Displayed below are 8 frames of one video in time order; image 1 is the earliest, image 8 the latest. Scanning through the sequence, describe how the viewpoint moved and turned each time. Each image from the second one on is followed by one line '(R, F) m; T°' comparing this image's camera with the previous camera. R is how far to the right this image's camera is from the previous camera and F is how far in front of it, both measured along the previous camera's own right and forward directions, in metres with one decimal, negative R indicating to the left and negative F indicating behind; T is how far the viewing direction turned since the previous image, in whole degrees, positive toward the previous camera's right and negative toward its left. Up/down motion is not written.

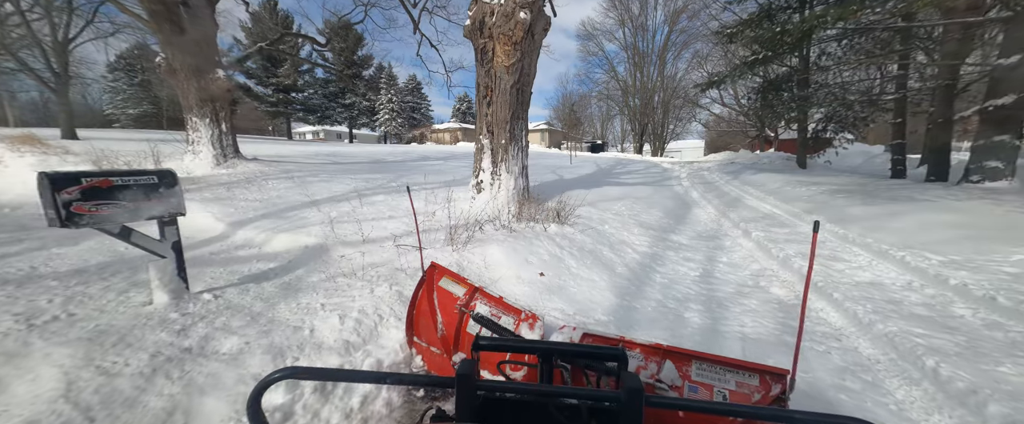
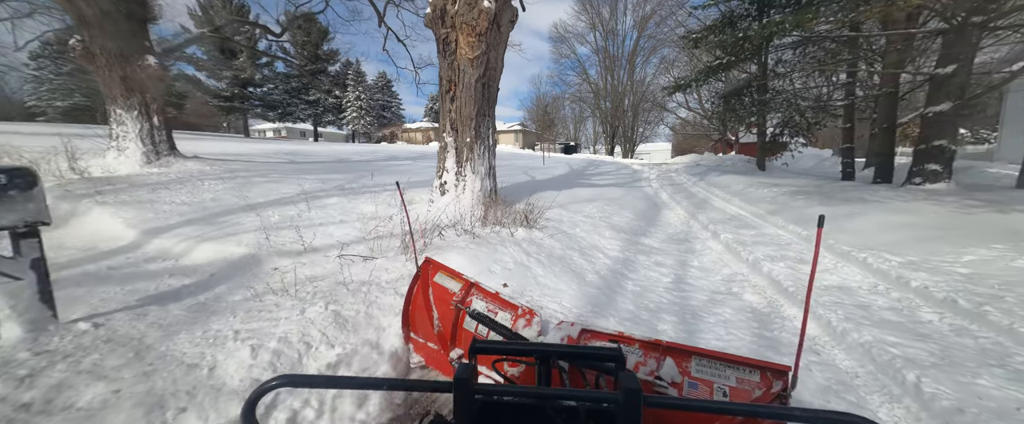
(+0.1, +0.3) m; +4°
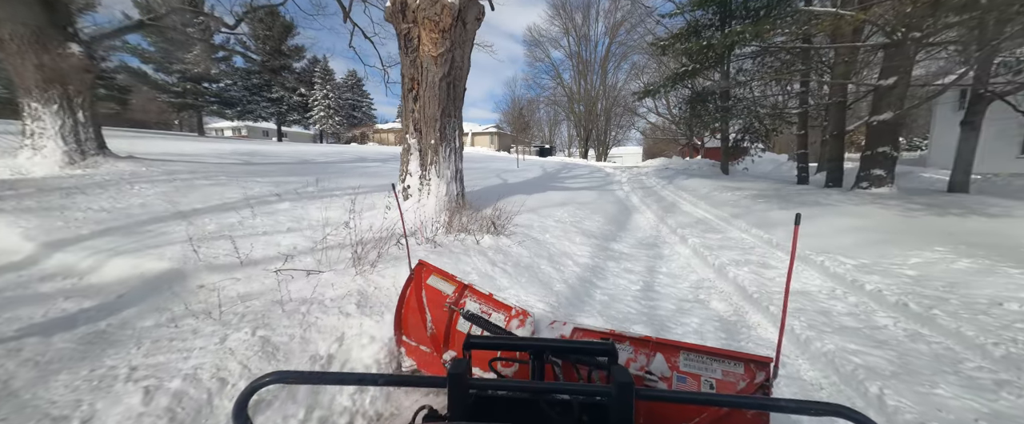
(+0.1, +0.2) m; +4°
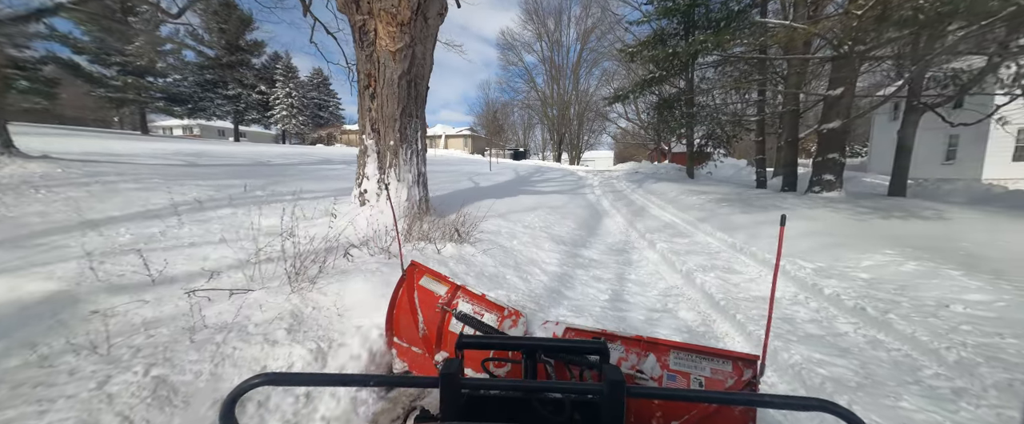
(+0.1, +0.2) m; +4°
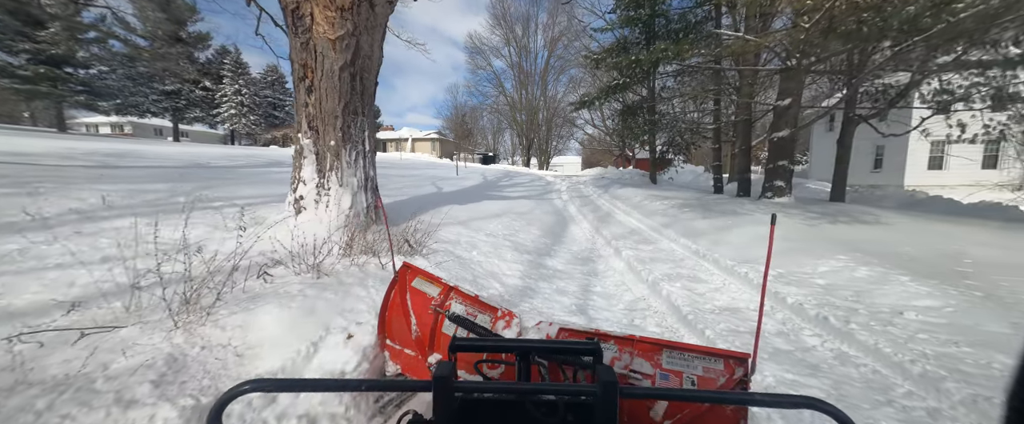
(+0.1, +0.3) m; +5°
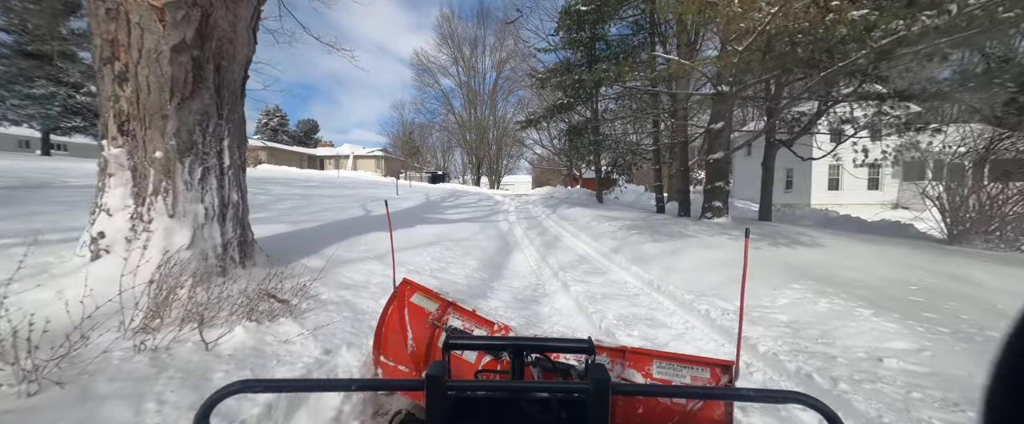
(+0.3, +0.9) m; +8°
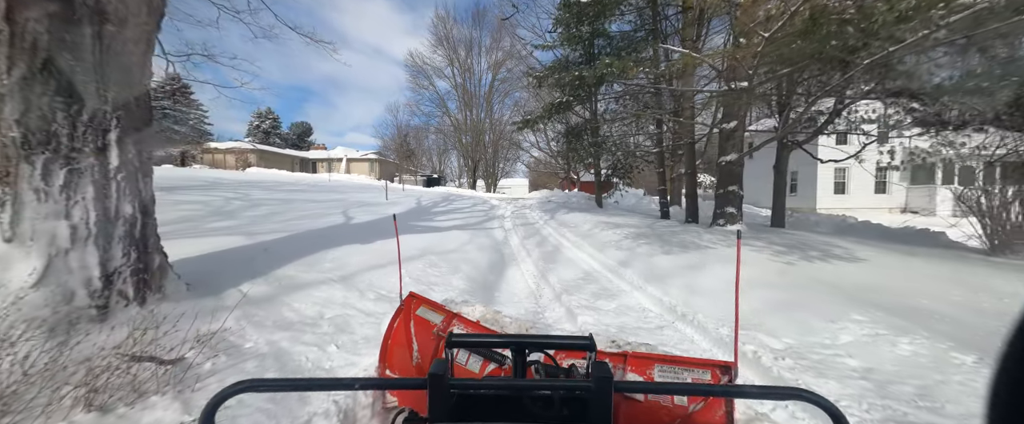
(0.0, +1.0) m; +1°
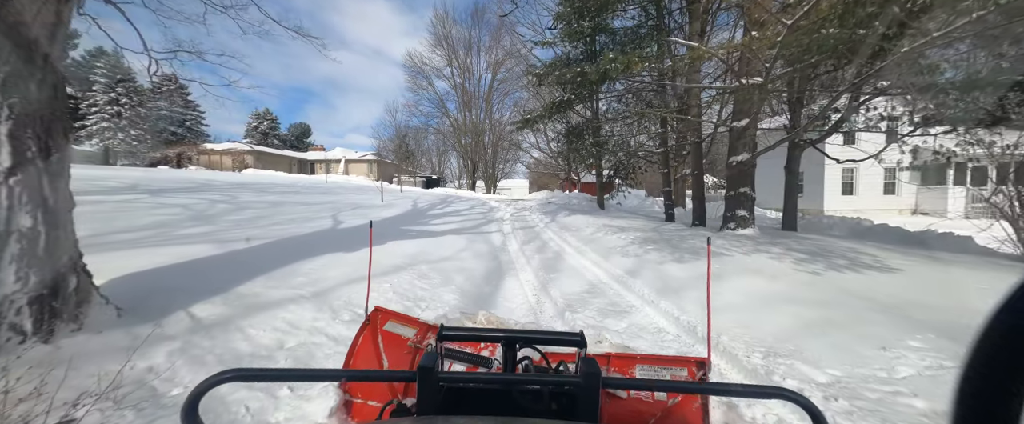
(0.0, +0.6) m; 0°
